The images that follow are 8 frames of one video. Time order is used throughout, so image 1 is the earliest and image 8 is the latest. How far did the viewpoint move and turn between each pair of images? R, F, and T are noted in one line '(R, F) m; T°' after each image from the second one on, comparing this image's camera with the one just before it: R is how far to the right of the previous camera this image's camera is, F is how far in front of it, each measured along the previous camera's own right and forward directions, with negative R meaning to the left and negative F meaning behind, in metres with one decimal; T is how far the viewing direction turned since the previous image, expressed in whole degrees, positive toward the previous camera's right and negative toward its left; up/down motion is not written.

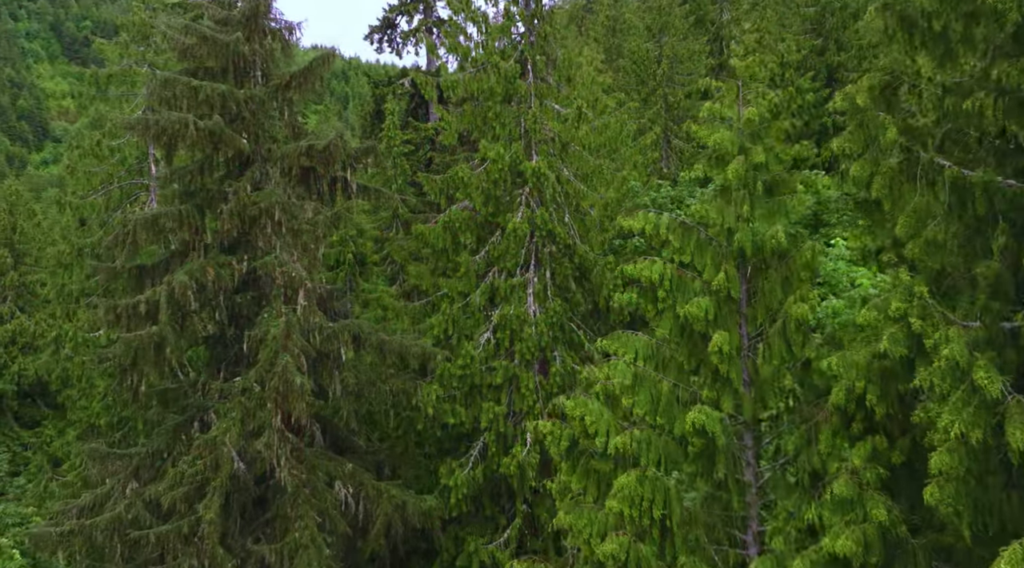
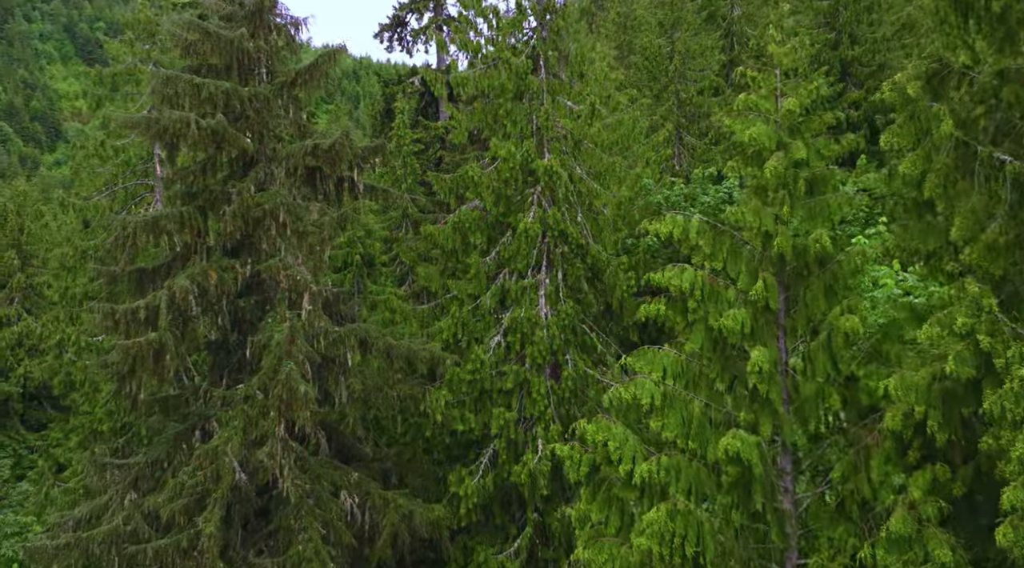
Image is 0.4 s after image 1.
(0.0, +0.7) m; 0°
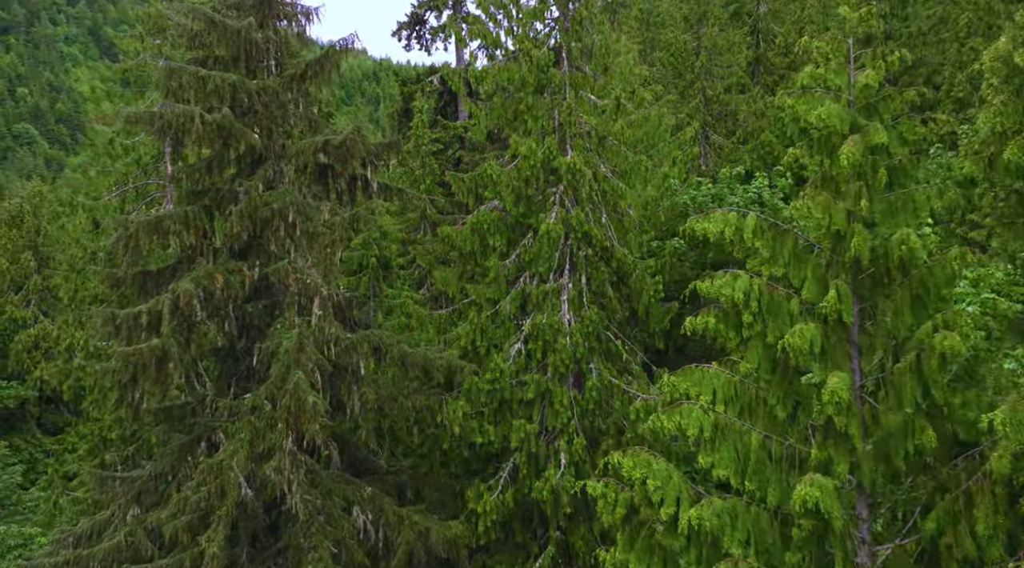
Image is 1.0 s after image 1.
(0.0, +1.0) m; -1°
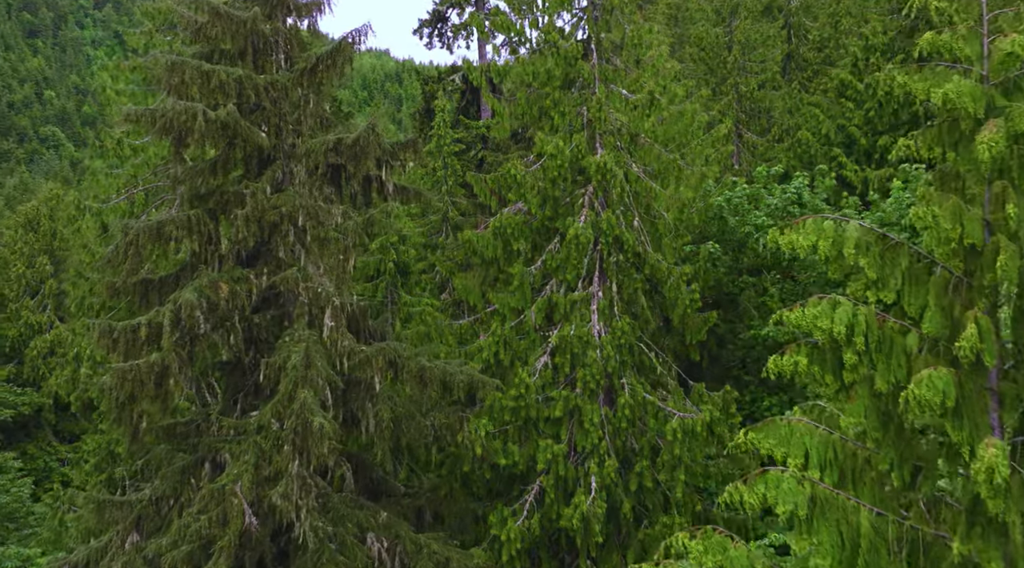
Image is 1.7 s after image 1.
(0.0, +1.3) m; -1°
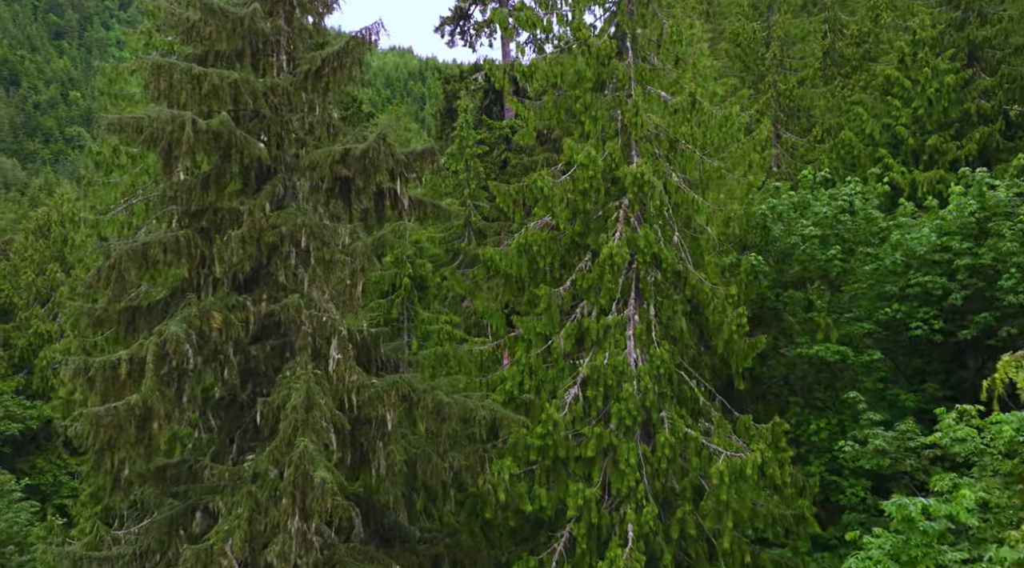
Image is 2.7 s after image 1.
(0.0, +1.9) m; -1°
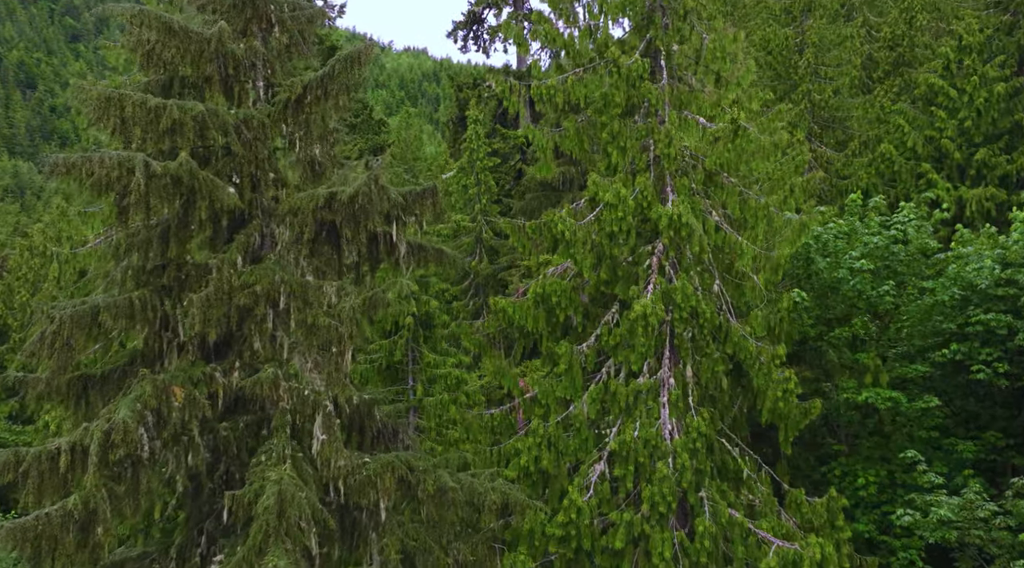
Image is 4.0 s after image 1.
(0.0, +2.3) m; -1°
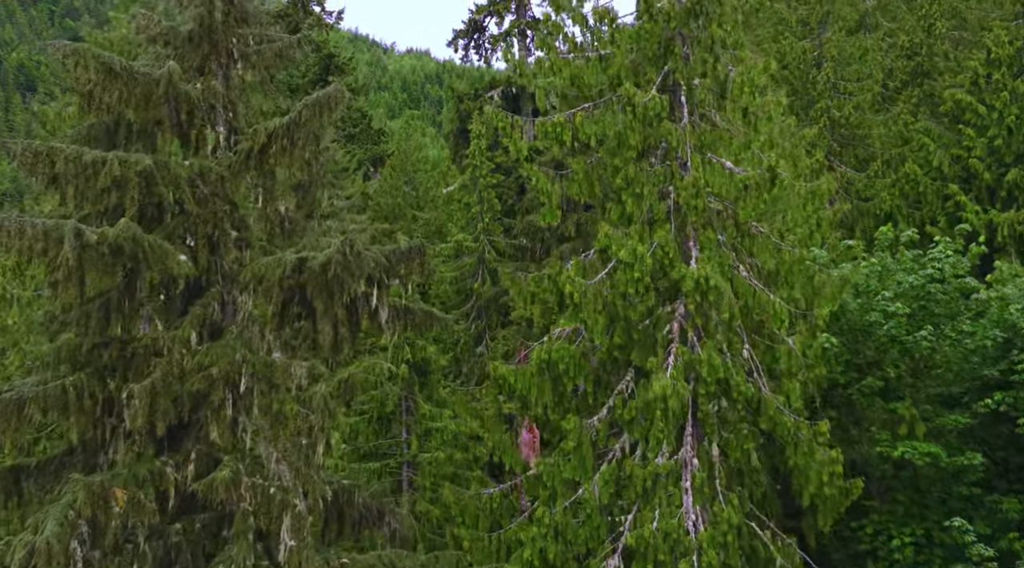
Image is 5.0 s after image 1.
(0.0, +1.8) m; 0°
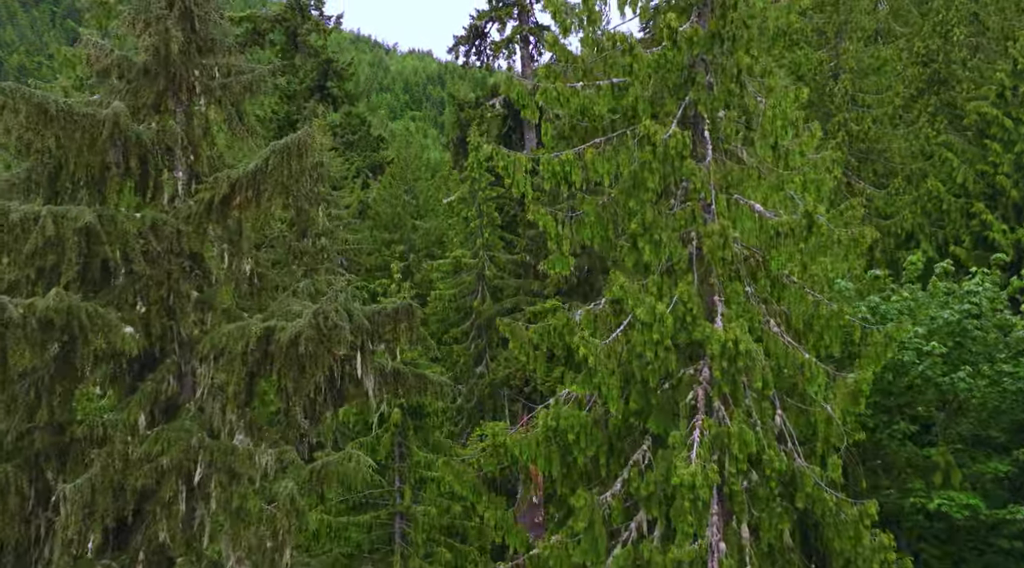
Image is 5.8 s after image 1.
(0.0, +1.5) m; 0°
